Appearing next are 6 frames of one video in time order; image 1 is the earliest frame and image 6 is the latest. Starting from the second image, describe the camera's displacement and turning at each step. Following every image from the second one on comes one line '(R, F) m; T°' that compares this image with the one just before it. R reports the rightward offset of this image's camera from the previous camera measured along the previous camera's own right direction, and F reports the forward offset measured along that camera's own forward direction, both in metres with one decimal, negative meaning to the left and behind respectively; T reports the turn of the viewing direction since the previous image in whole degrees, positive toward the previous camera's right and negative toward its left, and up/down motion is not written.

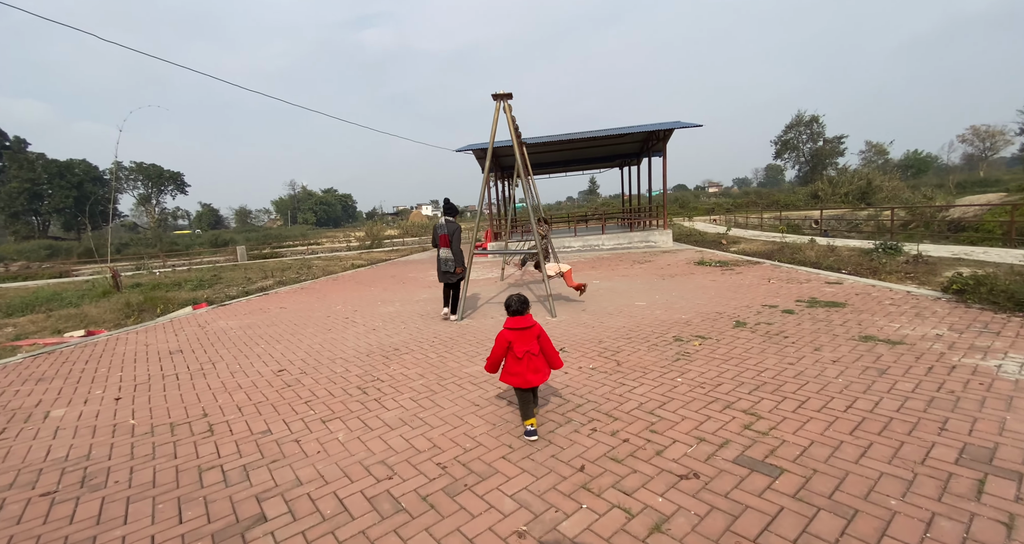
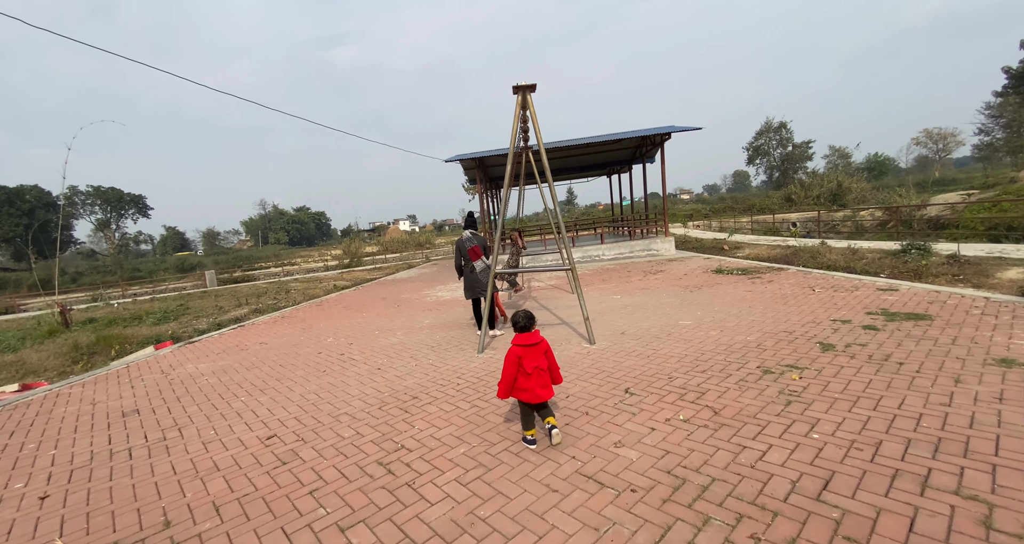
(-0.6, +0.8) m; +3°
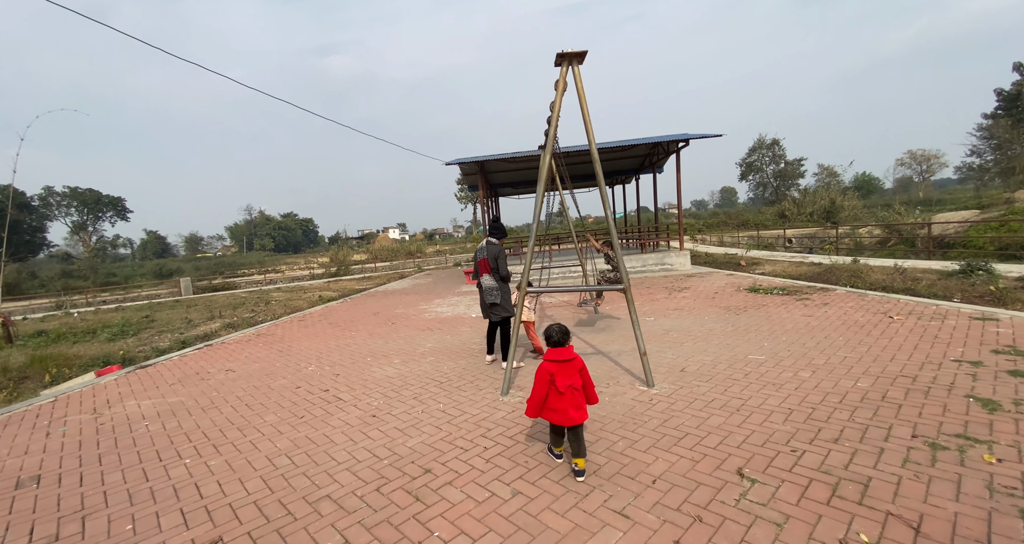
(-0.4, +1.0) m; +1°
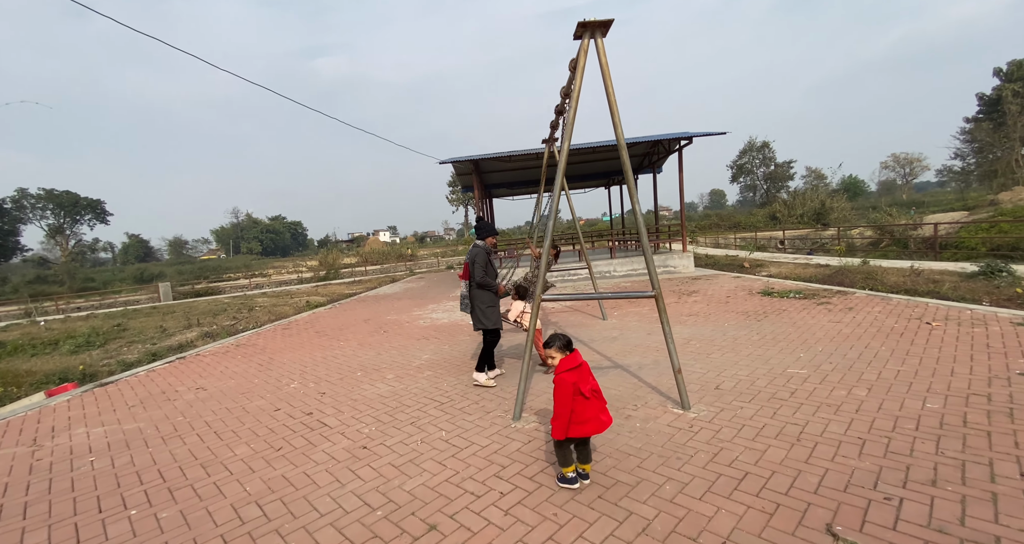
(-0.2, +0.5) m; +1°
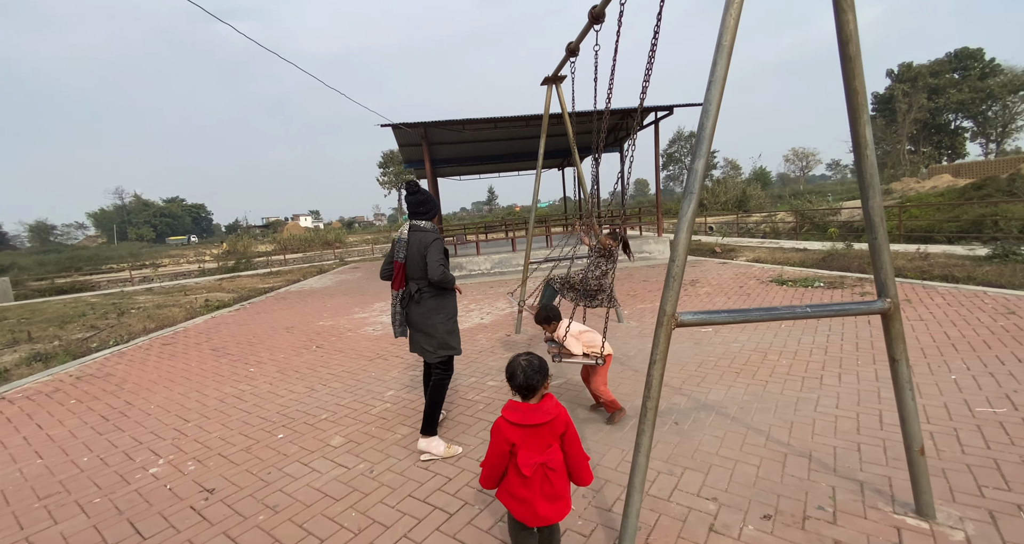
(-0.6, +1.8) m; +9°
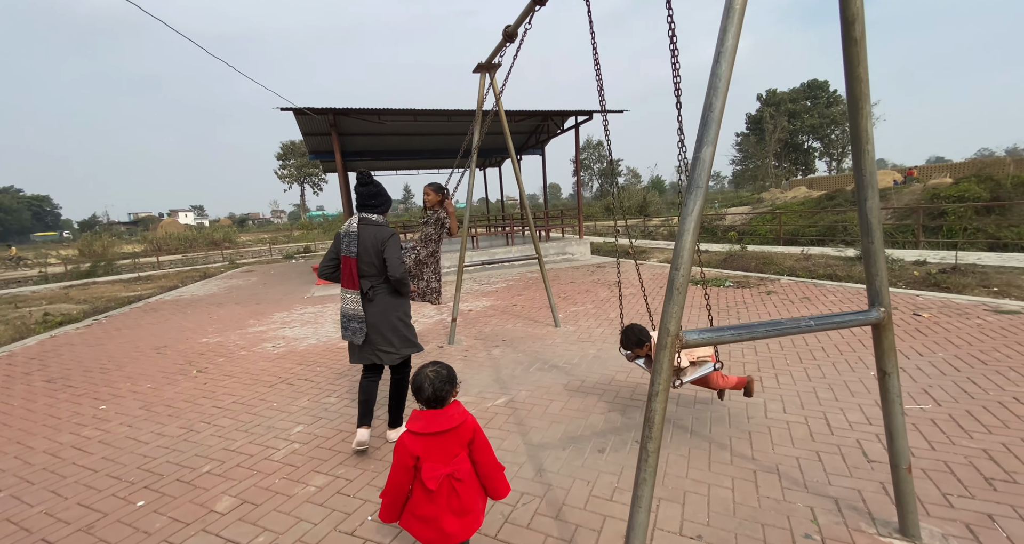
(-0.2, +0.4) m; +12°
